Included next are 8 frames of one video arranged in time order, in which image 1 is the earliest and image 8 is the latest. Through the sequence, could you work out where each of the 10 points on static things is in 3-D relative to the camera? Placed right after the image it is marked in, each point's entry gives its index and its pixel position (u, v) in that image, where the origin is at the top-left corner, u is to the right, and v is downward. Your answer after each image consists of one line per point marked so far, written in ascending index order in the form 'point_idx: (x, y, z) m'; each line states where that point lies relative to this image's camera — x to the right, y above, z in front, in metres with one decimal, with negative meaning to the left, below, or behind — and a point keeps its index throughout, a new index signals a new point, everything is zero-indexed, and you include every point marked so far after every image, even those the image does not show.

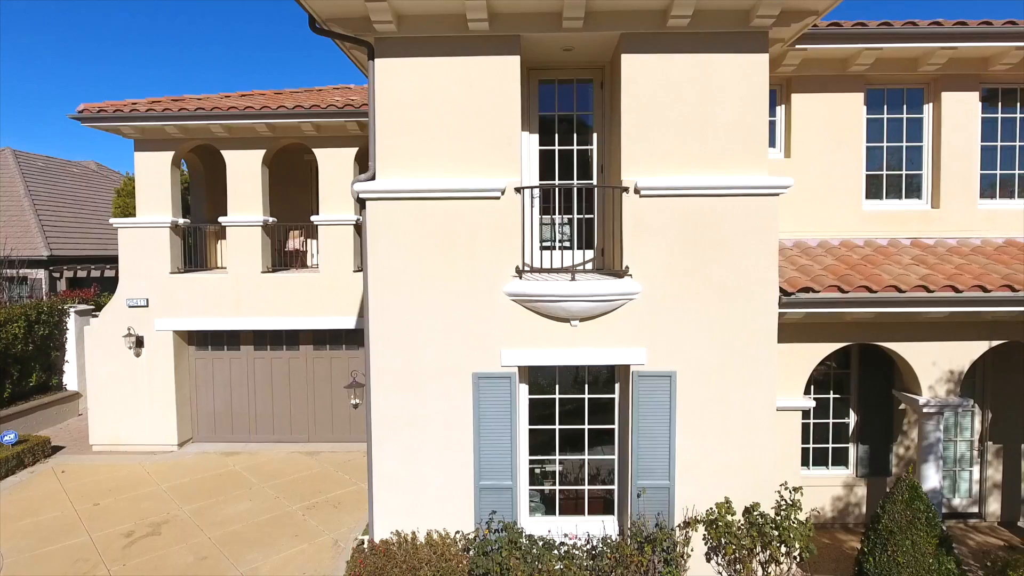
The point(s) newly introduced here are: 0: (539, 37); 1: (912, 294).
0: (+0.3, +2.7, +6.4) m
1: (+4.3, -0.1, +6.5) m
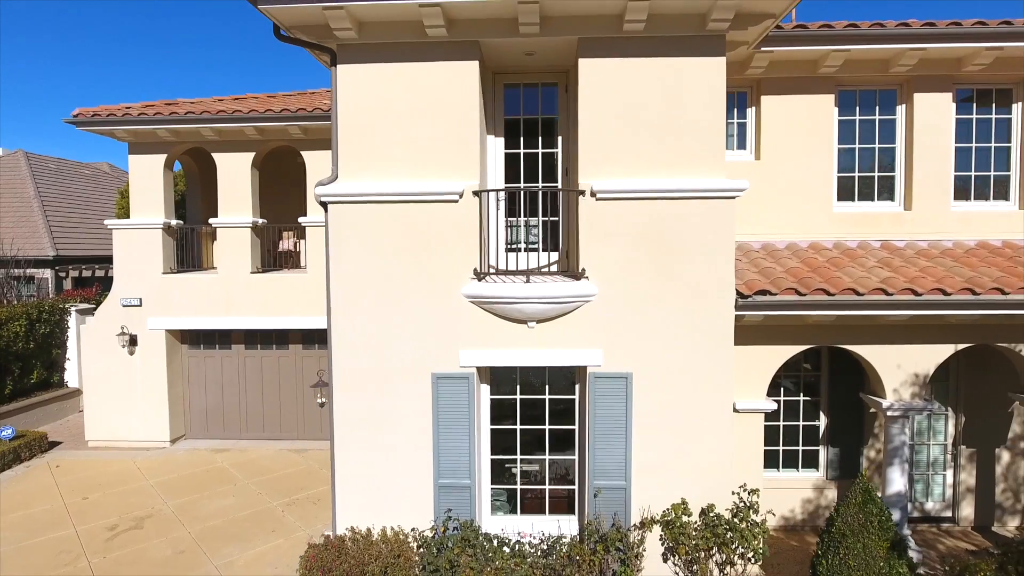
0: (-0.2, +2.7, +6.5) m
1: (+3.9, -0.1, +6.4) m
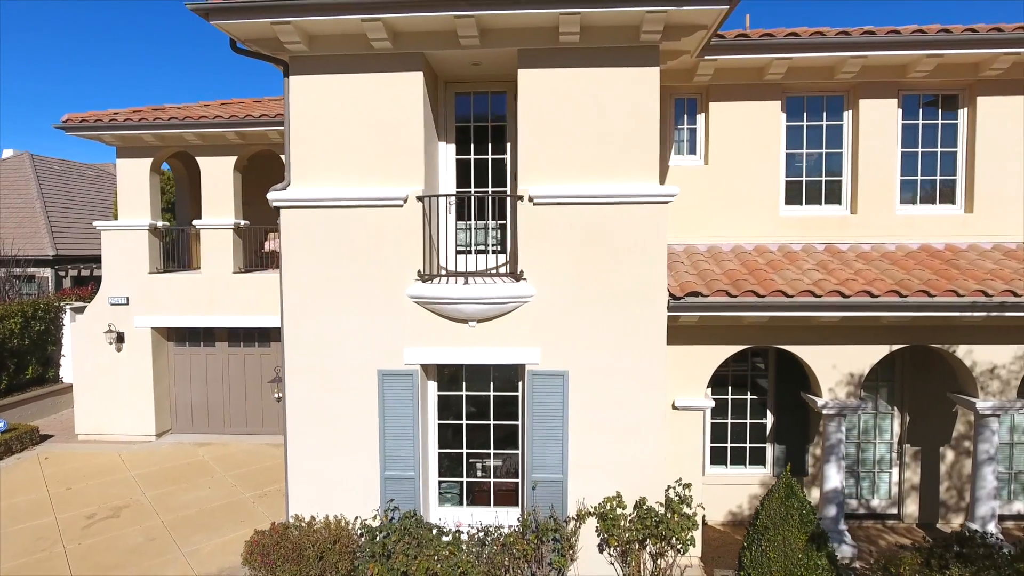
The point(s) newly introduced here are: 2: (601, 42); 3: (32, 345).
0: (-0.8, +2.7, +6.8) m
1: (+3.2, -0.1, +6.7) m
2: (+1.0, +2.7, +6.6) m
3: (-11.7, -1.4, +14.4) m
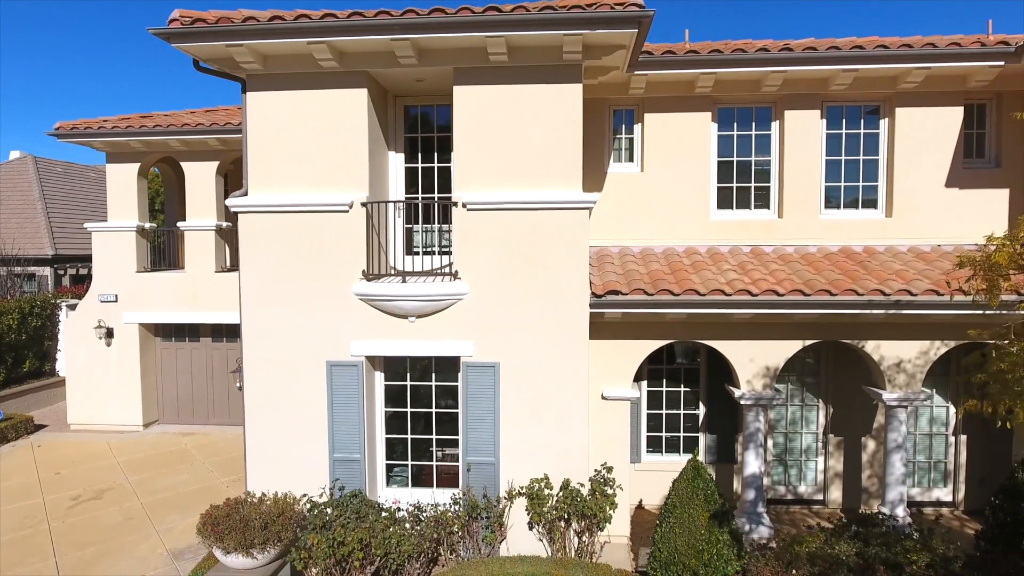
0: (-1.6, +2.7, +7.5) m
1: (+2.4, -0.1, +7.2) m
2: (+0.2, +2.8, +7.2) m
3: (-12.4, -1.3, +15.2) m
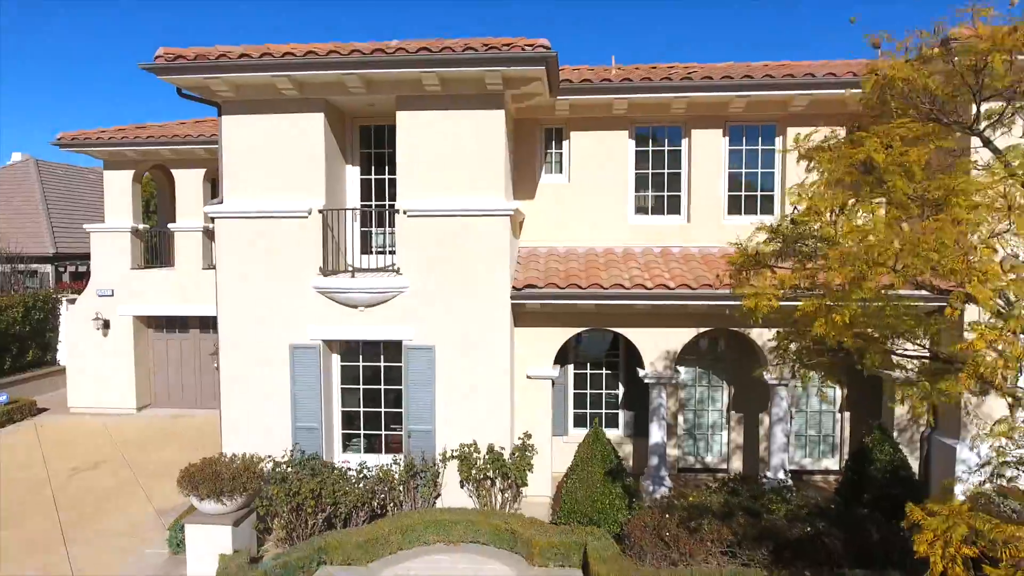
0: (-2.6, +2.8, +8.8) m
1: (+1.4, 0.0, +8.6) m
2: (-0.8, +2.8, +8.5) m
3: (-13.4, -1.2, +16.5) m
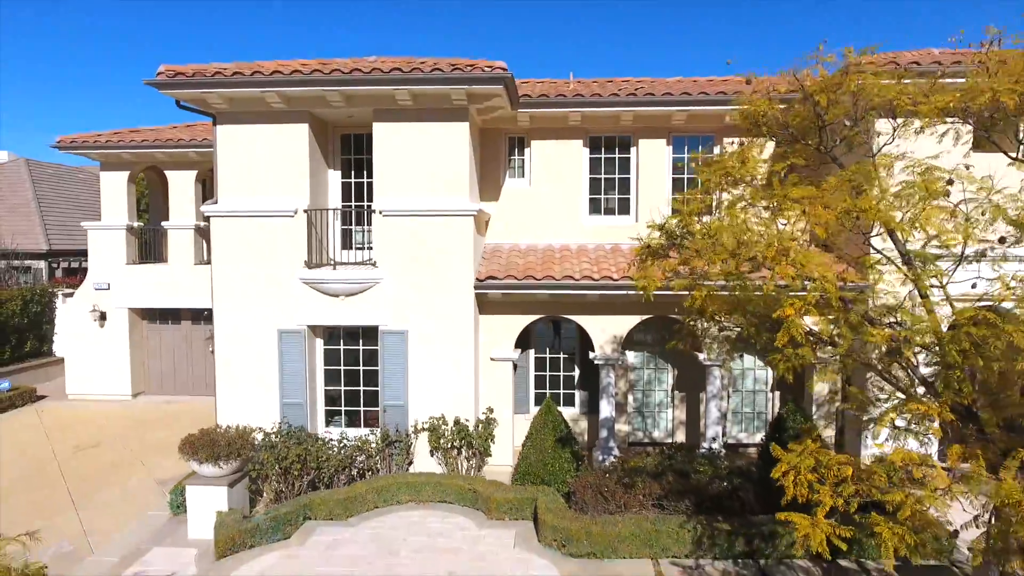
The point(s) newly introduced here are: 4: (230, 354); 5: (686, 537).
0: (-3.2, +3.0, +9.9) m
1: (+0.8, +0.1, +9.8) m
2: (-1.4, +3.0, +9.7) m
3: (-14.1, -1.1, +17.4) m
4: (-4.8, -1.1, +10.1) m
5: (+2.2, -3.2, +7.6) m
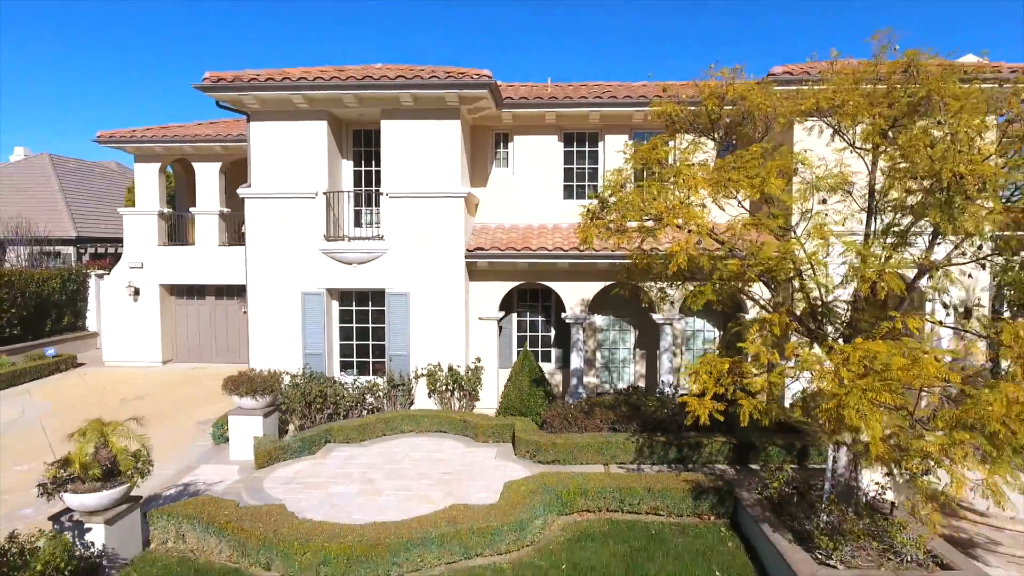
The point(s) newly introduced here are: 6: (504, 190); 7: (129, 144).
0: (-3.5, +3.6, +11.9) m
1: (+0.5, +0.7, +11.8) m
2: (-1.7, +3.6, +11.7) m
3: (-14.5, -0.4, +19.3) m
4: (-5.1, -0.5, +12.1) m
5: (+1.9, -2.6, +9.6) m
6: (-0.2, +2.2, +13.5) m
7: (-10.8, +4.1, +16.8) m
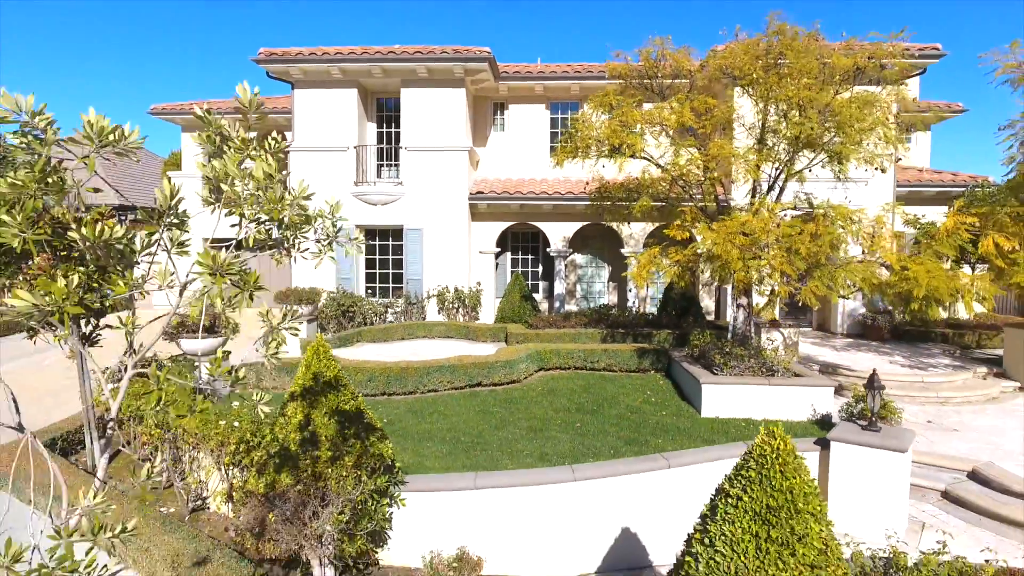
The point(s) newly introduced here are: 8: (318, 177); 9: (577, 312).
0: (-3.6, +5.1, +14.7) m
1: (+0.4, +2.3, +14.6) m
2: (-1.8, +5.1, +14.5) m
3: (-14.6, +1.2, +22.1) m
4: (-5.2, +1.1, +14.8) m
5: (+1.8, -1.0, +12.4) m
6: (-0.3, +3.7, +16.2) m
7: (-10.9, +5.7, +19.6) m
8: (-4.9, +2.7, +14.7) m
9: (+1.5, -0.6, +13.8) m
